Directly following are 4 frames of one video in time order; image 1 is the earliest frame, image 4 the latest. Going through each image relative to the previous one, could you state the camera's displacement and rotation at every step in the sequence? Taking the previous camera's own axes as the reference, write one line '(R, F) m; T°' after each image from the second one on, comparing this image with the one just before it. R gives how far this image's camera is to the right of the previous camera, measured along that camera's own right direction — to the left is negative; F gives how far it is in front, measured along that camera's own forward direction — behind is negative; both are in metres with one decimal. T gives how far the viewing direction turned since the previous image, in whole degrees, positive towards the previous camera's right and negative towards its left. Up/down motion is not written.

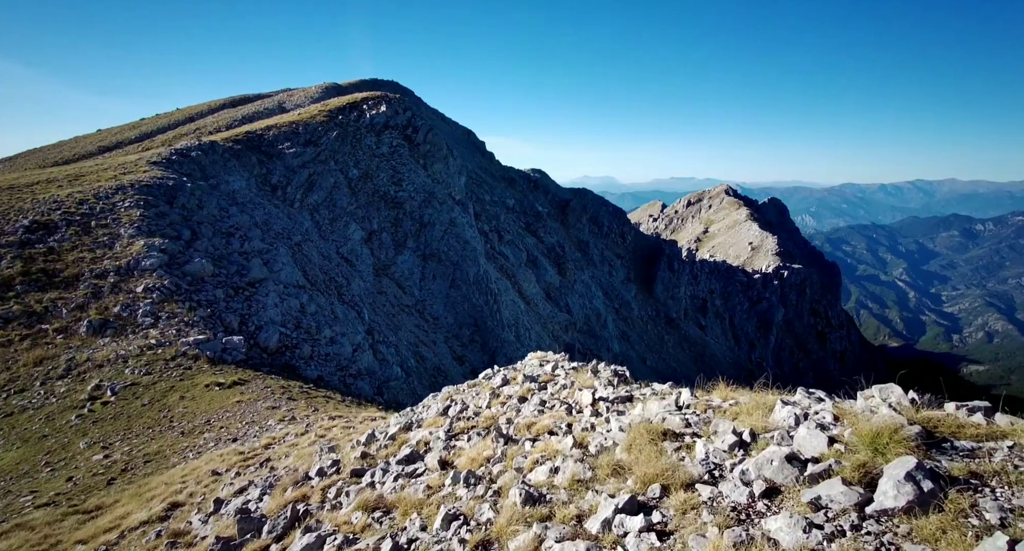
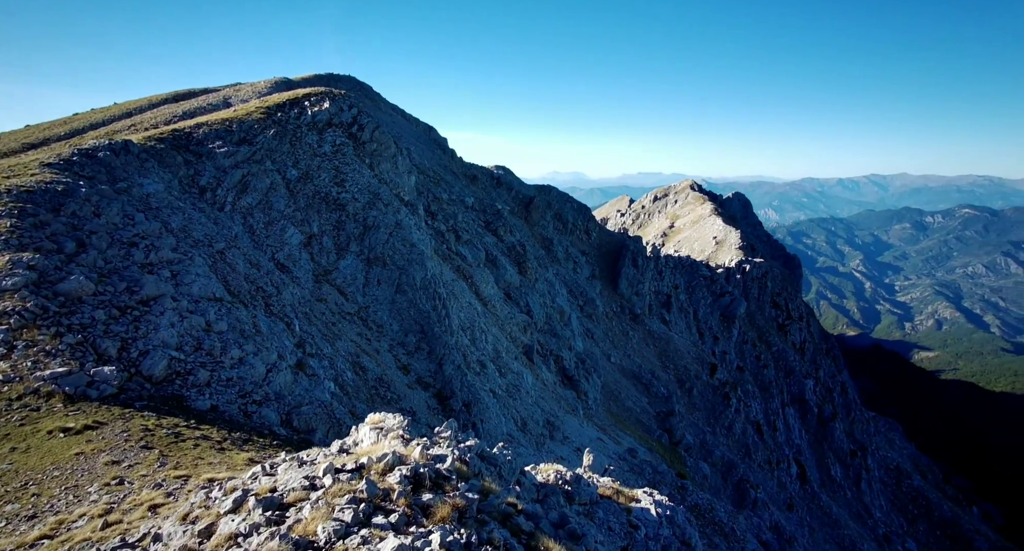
(+1.4, +2.4) m; +3°
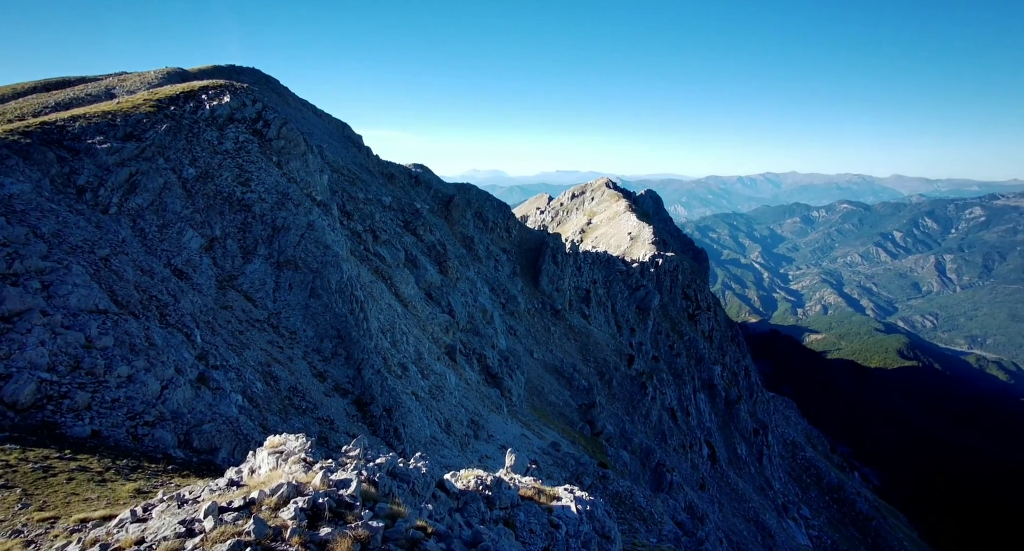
(+0.2, +1.7) m; +7°
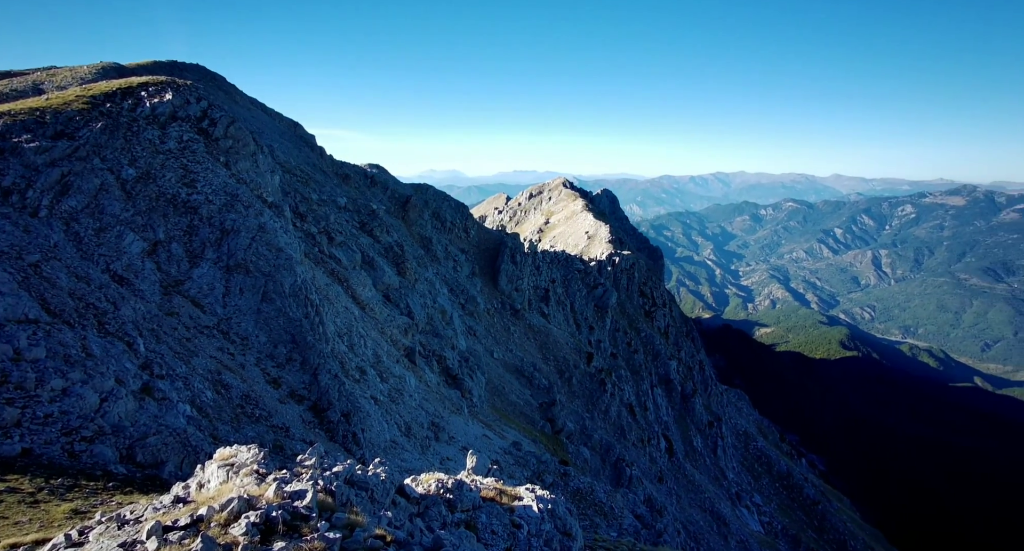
(+0.1, +0.9) m; +3°
